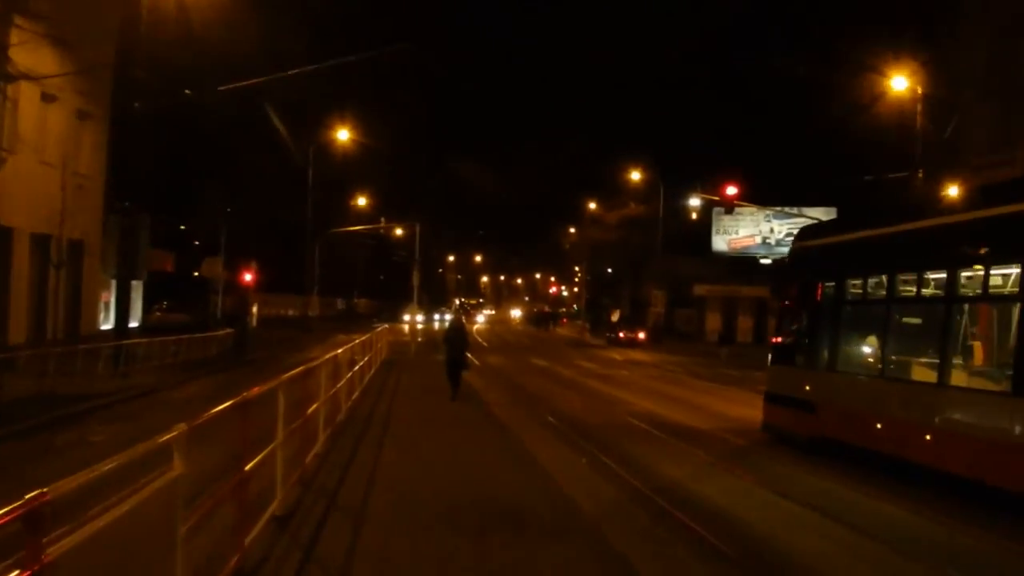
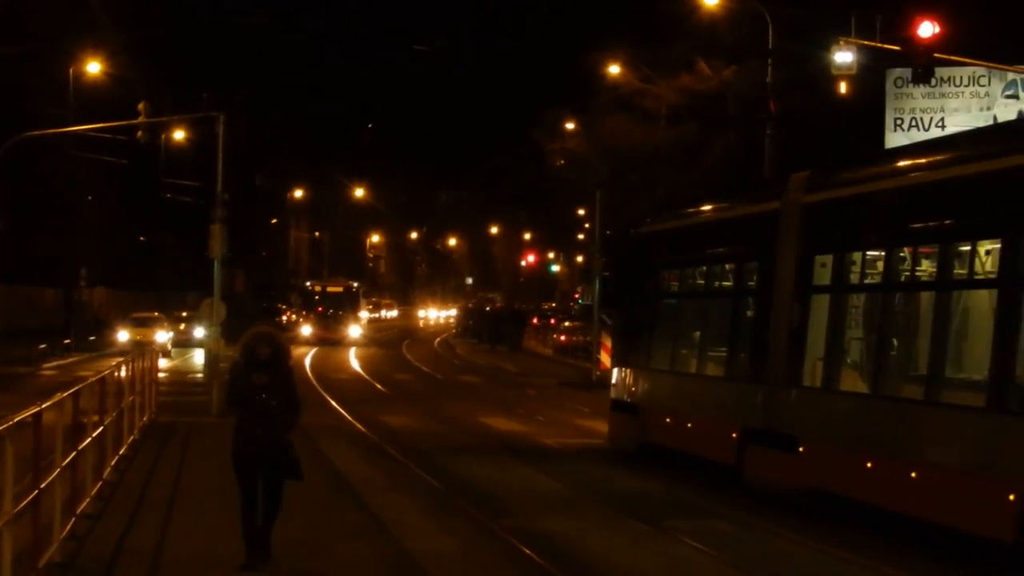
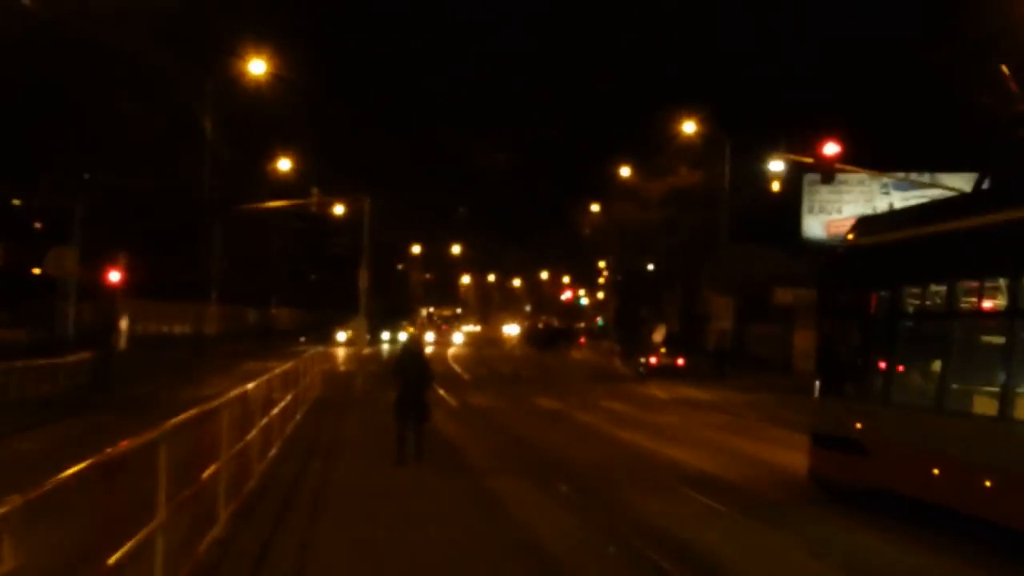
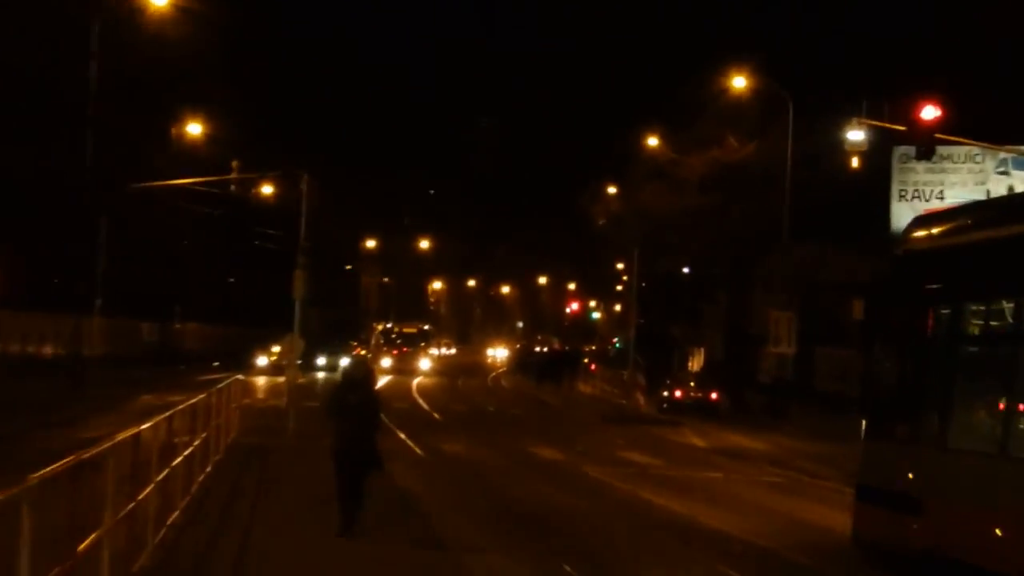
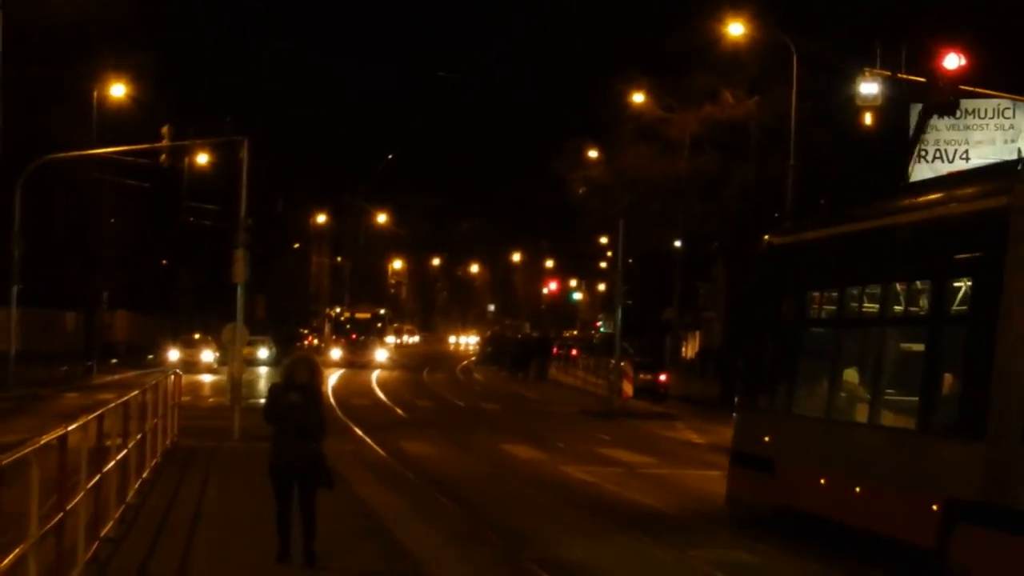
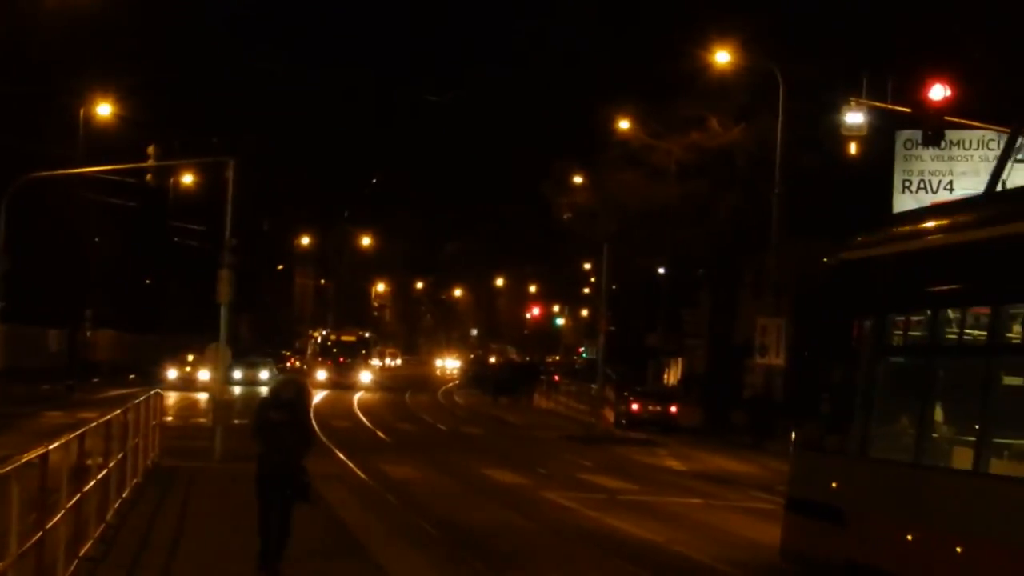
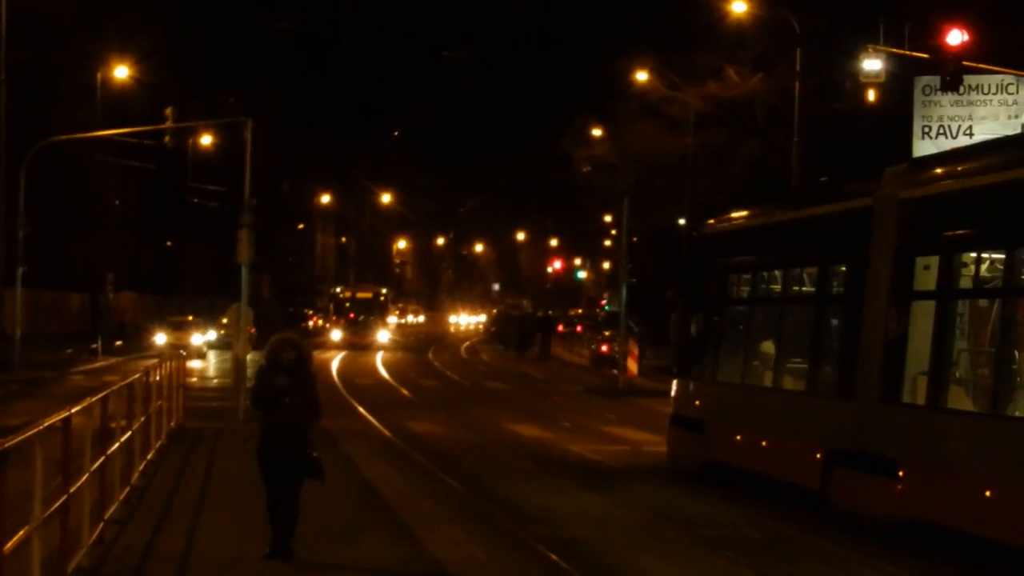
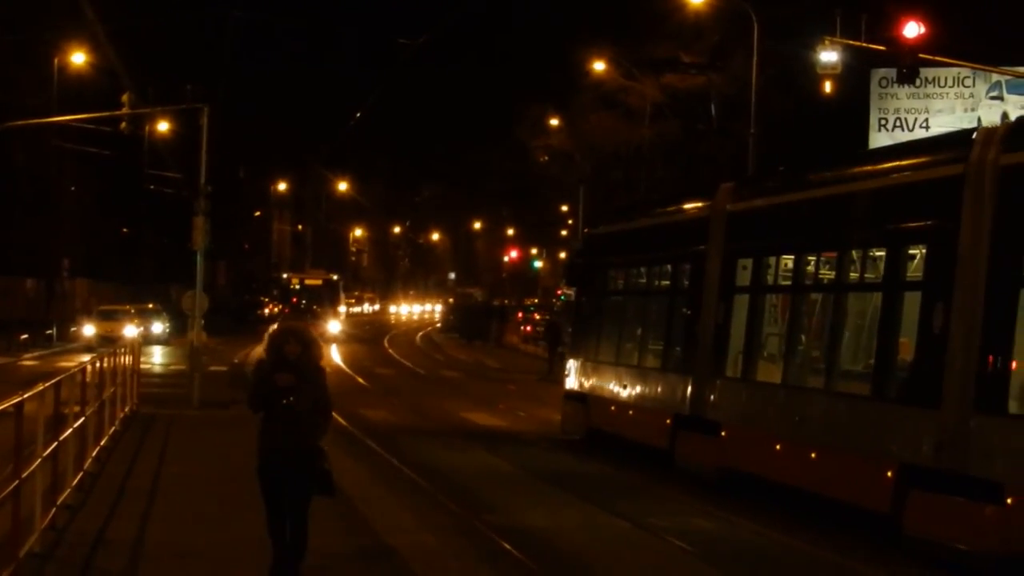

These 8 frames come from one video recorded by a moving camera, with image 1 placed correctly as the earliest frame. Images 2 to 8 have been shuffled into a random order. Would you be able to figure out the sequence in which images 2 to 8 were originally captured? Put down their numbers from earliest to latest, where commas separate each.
3, 4, 6, 5, 7, 2, 8
